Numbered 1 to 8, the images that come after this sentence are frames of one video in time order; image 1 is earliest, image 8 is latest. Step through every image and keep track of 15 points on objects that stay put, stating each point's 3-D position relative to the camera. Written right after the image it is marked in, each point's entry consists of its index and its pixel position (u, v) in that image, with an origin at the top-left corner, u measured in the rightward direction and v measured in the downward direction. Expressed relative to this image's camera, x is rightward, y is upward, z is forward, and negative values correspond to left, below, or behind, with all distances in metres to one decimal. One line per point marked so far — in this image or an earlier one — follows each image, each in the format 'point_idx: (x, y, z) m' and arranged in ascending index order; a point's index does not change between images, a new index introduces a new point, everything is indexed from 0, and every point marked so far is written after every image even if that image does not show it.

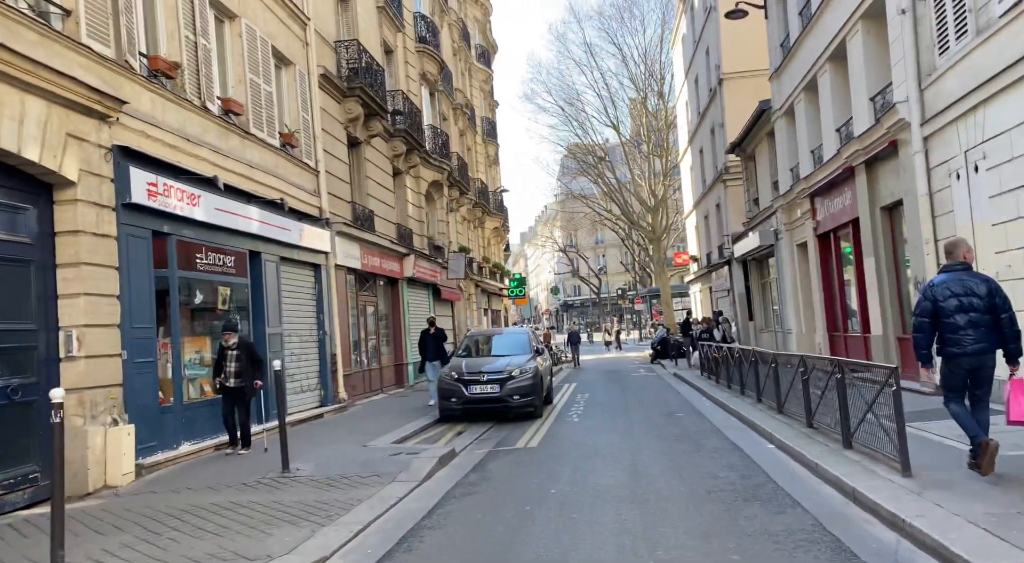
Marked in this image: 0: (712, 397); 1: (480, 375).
0: (+3.8, -2.2, +14.7) m
1: (-0.6, -1.6, +13.3) m
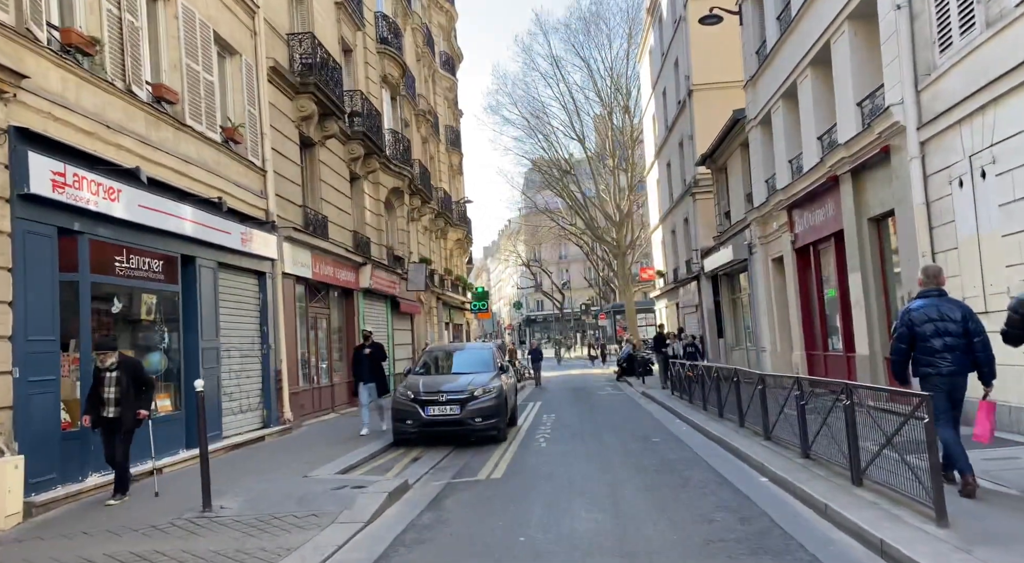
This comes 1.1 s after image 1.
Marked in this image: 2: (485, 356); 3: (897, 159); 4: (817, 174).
0: (+3.1, -2.5, +13.7) m
1: (-1.2, -1.8, +12.1) m
2: (-0.4, -1.4, +14.0) m
3: (+5.4, +1.7, +10.7) m
4: (+5.6, +2.0, +14.1) m
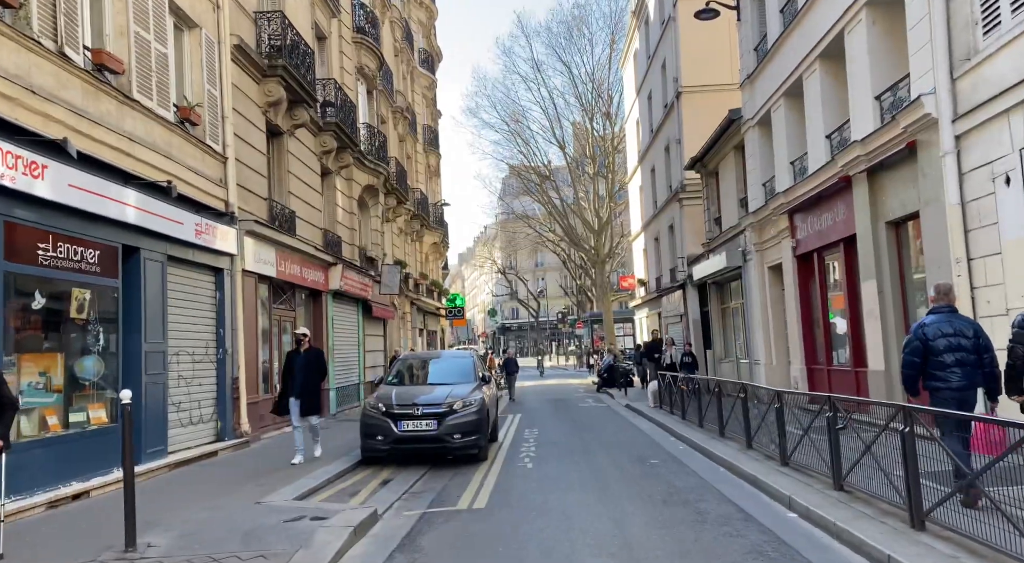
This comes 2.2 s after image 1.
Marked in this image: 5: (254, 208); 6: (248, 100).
0: (+2.8, -2.6, +12.6) m
1: (-1.4, -1.8, +10.9) m
2: (-0.7, -1.4, +12.8) m
3: (+5.3, +1.6, +9.7) m
4: (+5.4, +1.8, +13.2) m
5: (-4.8, +1.4, +14.1) m
6: (-4.9, +3.4, +14.1) m
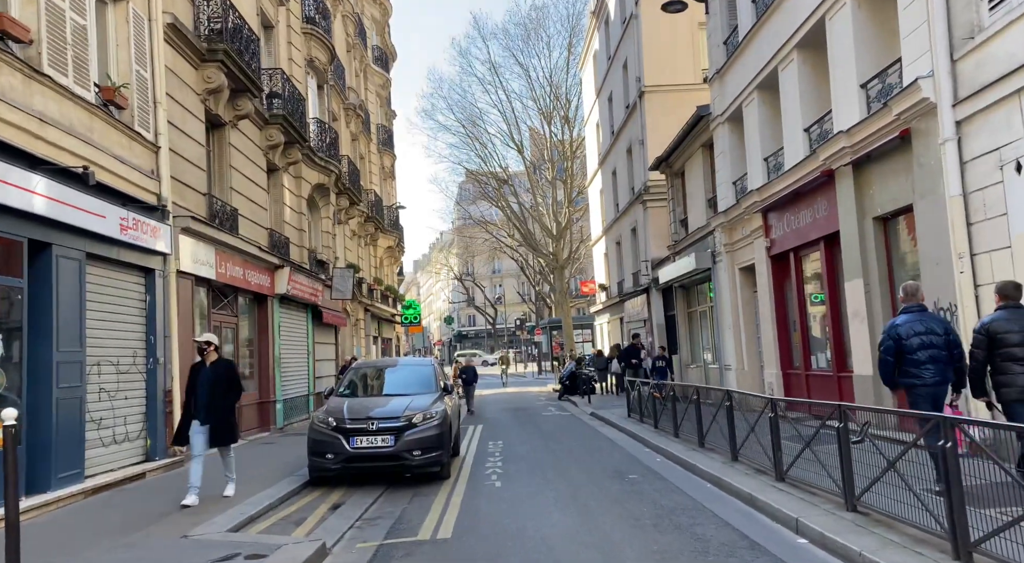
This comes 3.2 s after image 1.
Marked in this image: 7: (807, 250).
0: (+2.3, -2.6, +11.8) m
1: (-1.9, -1.8, +9.8) m
2: (-1.3, -1.4, +11.7) m
3: (+4.8, +1.6, +9.1) m
4: (+4.8, +1.8, +12.5) m
5: (-5.4, +1.3, +12.8) m
6: (-5.5, +3.3, +12.9) m
7: (+5.1, +0.5, +13.3) m
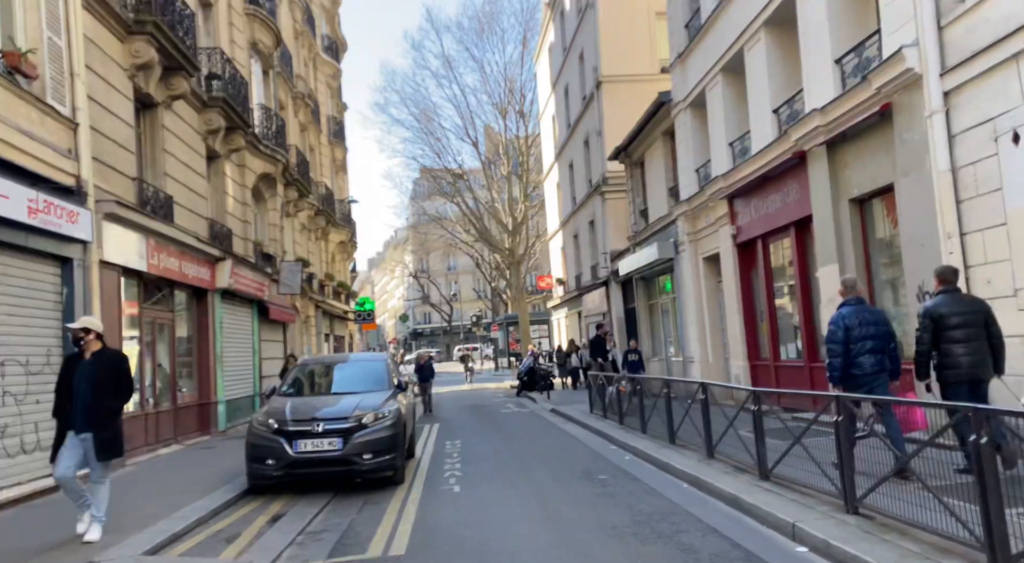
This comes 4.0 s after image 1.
0: (+1.7, -2.4, +11.1) m
1: (-2.3, -1.7, +8.9) m
2: (-1.9, -1.3, +10.9) m
3: (+4.4, +1.8, +8.6) m
4: (+4.1, +2.0, +12.0) m
5: (-6.1, +1.4, +11.7) m
6: (-6.2, +3.4, +11.8) m
7: (+4.4, +0.7, +12.8) m
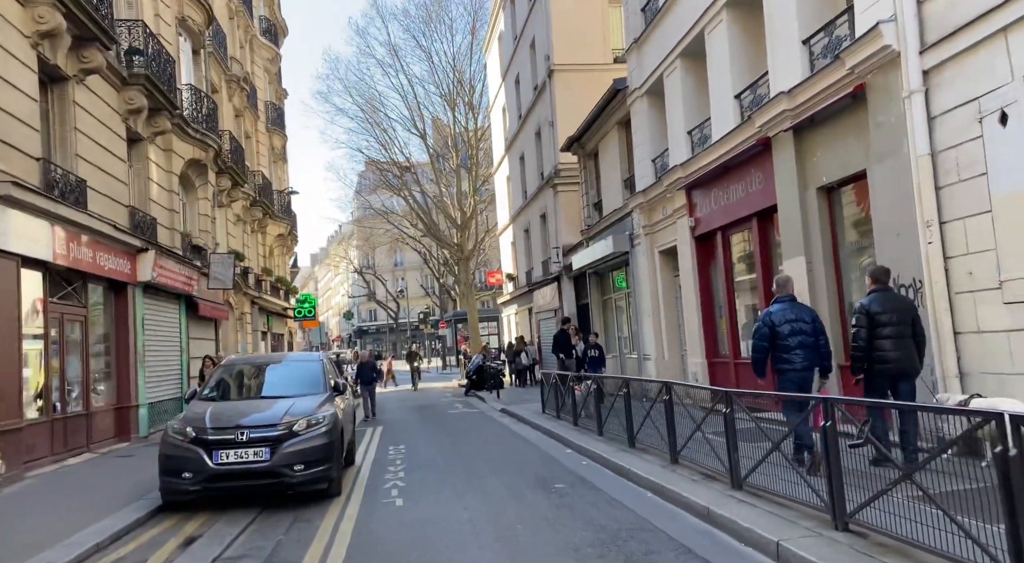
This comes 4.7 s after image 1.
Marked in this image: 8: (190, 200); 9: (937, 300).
0: (+1.0, -2.3, +10.4) m
1: (-2.9, -1.6, +7.9) m
2: (-2.6, -1.2, +9.9) m
3: (+3.9, +1.9, +8.1) m
4: (+3.3, +2.1, +11.4) m
5: (-6.8, +1.5, +10.5) m
6: (-7.0, +3.6, +10.5) m
7: (+3.6, +0.8, +12.3) m
8: (-8.2, +2.1, +19.5) m
9: (+4.1, -0.2, +7.3) m
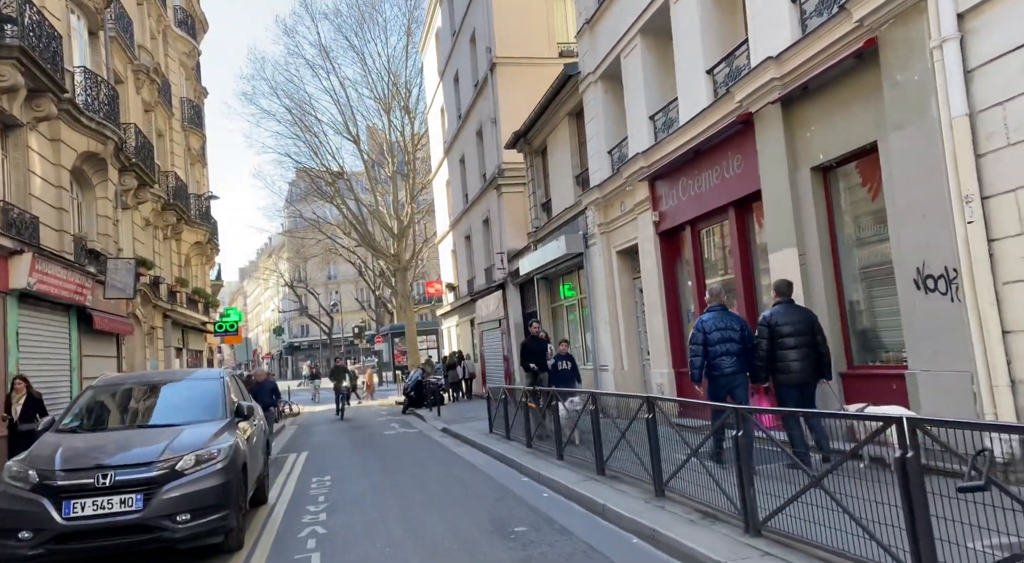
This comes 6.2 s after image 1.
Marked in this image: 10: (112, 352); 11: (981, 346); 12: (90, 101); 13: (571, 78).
0: (+0.4, -2.3, +8.8) m
1: (-3.3, -1.5, +6.0) m
2: (-3.2, -1.2, +8.1) m
3: (+3.4, +2.0, +6.8) m
4: (+2.6, +2.1, +10.1) m
5: (-7.4, +1.5, +8.3) m
6: (-7.6, +3.5, +8.4) m
7: (+2.8, +0.8, +10.9) m
8: (-9.5, +1.8, +17.1) m
9: (+3.7, -0.1, +6.0) m
10: (-9.4, -1.7, +17.9) m
11: (+3.7, -0.5, +6.0) m
12: (-9.2, +3.9, +16.7) m
13: (+1.2, +4.0, +15.3) m
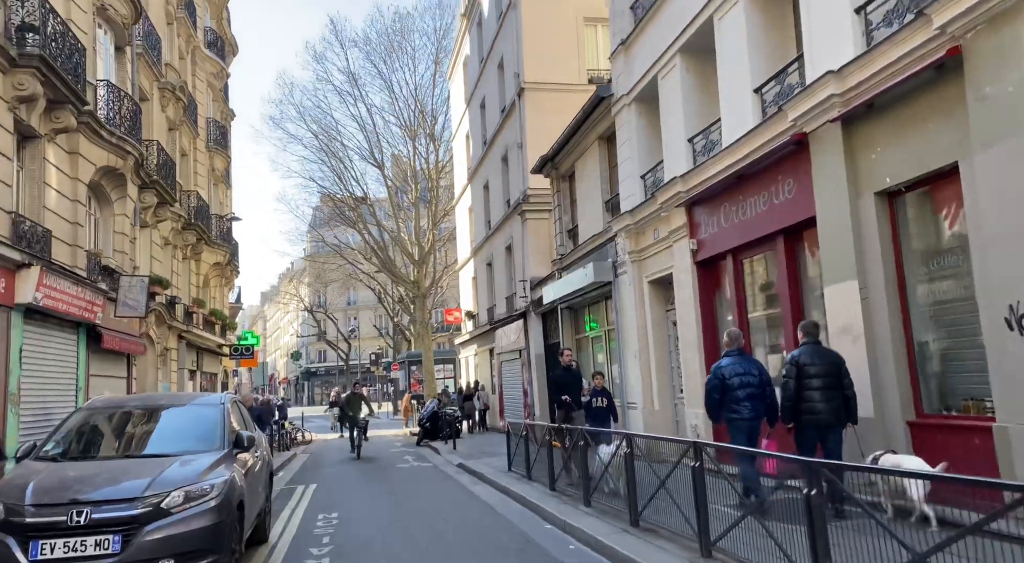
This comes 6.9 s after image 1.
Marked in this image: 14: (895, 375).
0: (+0.6, -2.6, +8.0) m
1: (-3.1, -1.6, +5.3) m
2: (-2.9, -1.3, +7.4) m
3: (+3.7, +1.7, +6.0) m
4: (+3.0, +1.7, +9.4) m
5: (-7.1, +1.4, +7.8) m
6: (-7.2, +3.5, +8.0) m
7: (+3.2, +0.4, +10.2) m
8: (-9.0, +1.5, +16.7) m
9: (+3.9, -0.4, +5.2) m
10: (-8.8, -2.1, +17.4) m
11: (+3.9, -0.8, +5.1) m
12: (-8.5, +3.6, +16.3) m
13: (+1.7, +3.4, +14.7) m
14: (+3.6, -0.9, +7.2) m
